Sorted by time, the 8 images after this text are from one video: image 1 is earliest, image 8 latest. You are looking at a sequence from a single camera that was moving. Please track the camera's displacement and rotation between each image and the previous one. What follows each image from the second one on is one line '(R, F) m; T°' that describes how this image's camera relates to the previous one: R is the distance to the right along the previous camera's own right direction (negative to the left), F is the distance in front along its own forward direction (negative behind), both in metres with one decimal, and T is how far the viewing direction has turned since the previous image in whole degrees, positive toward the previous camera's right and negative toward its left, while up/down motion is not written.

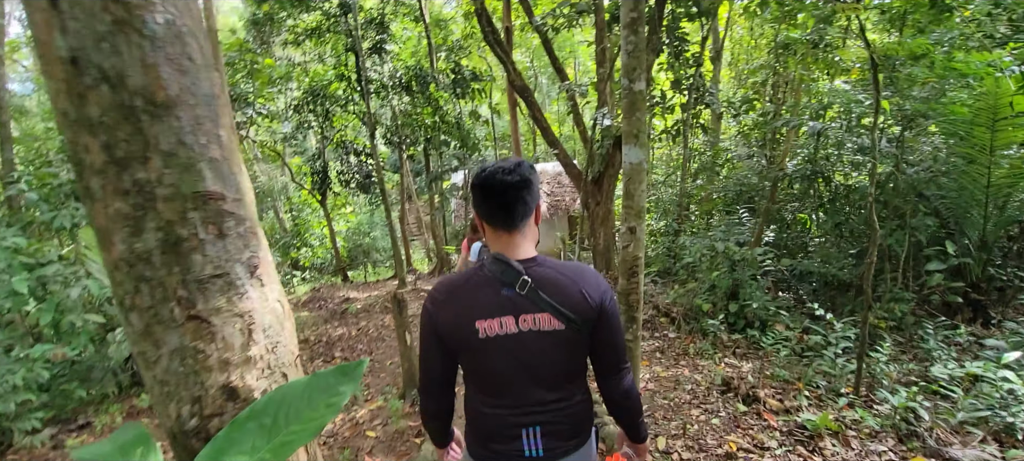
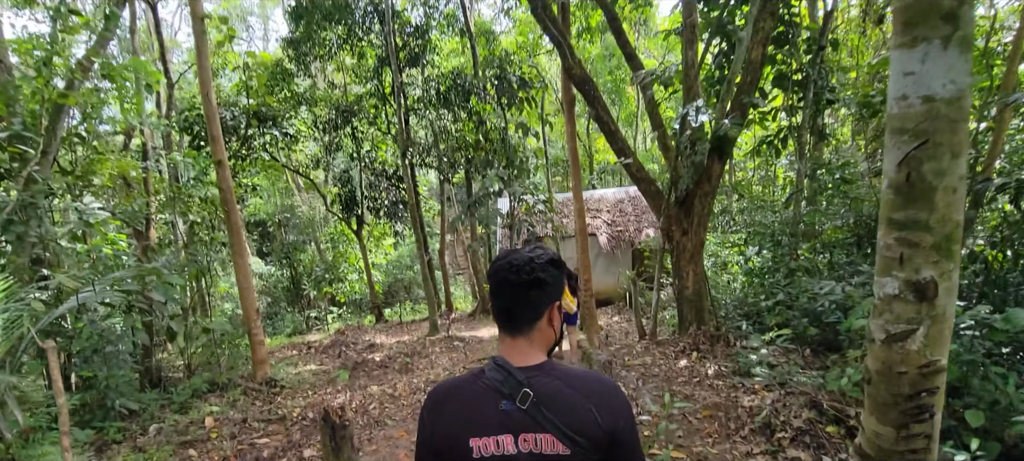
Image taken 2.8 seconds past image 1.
(0.0, +1.9) m; -6°
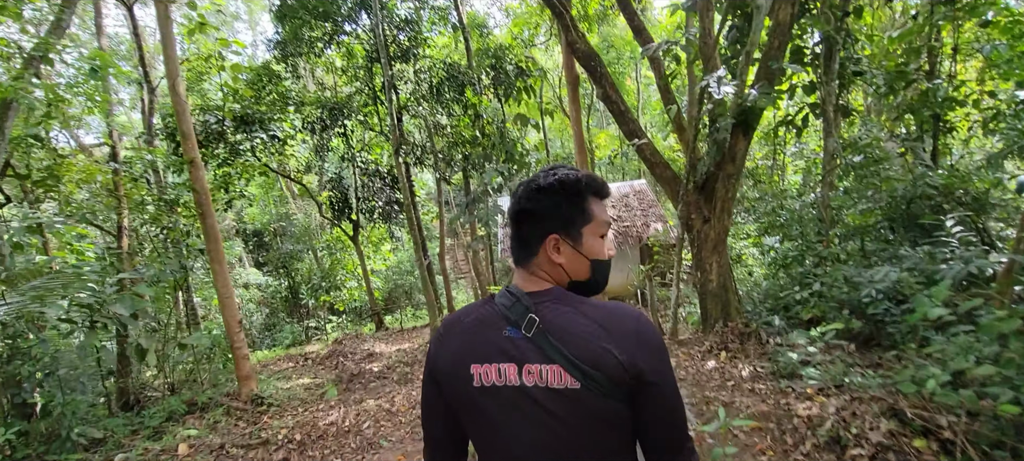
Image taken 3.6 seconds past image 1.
(0.0, +0.5) m; 0°
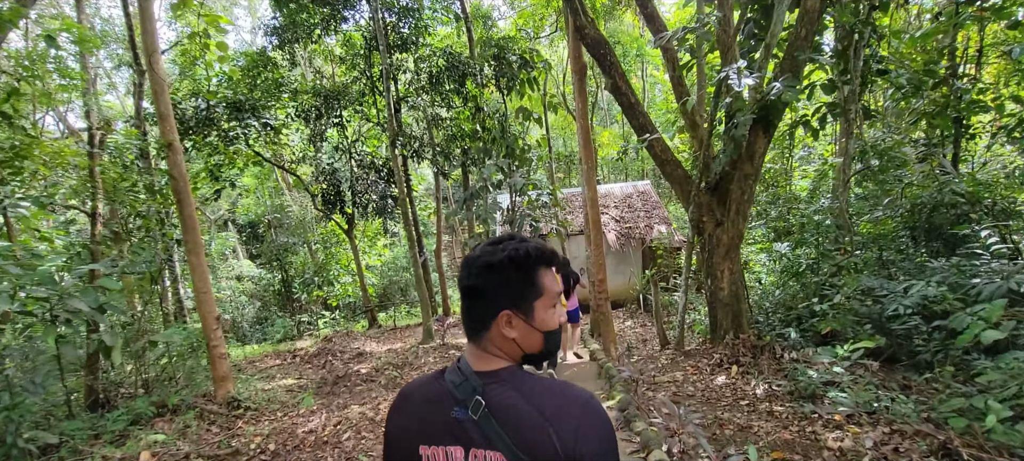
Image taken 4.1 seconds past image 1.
(0.0, +0.4) m; 0°
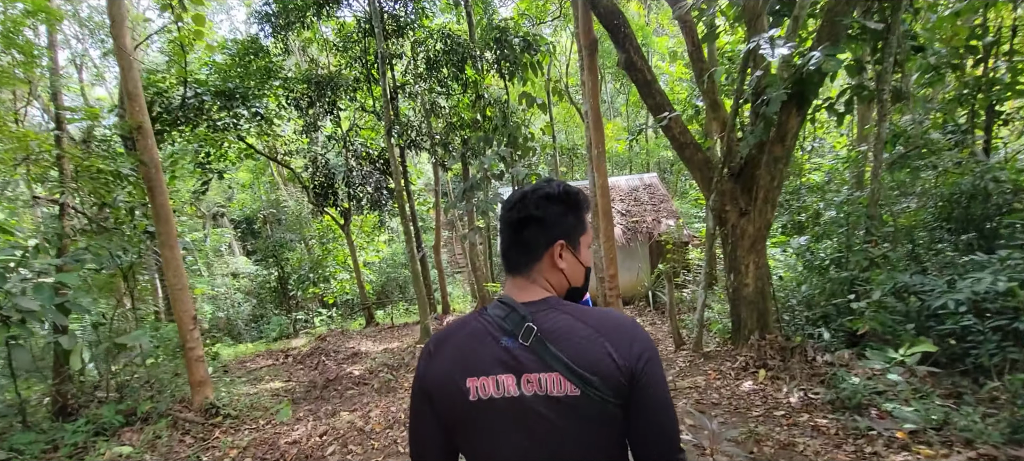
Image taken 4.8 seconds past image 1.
(0.0, +0.4) m; 0°
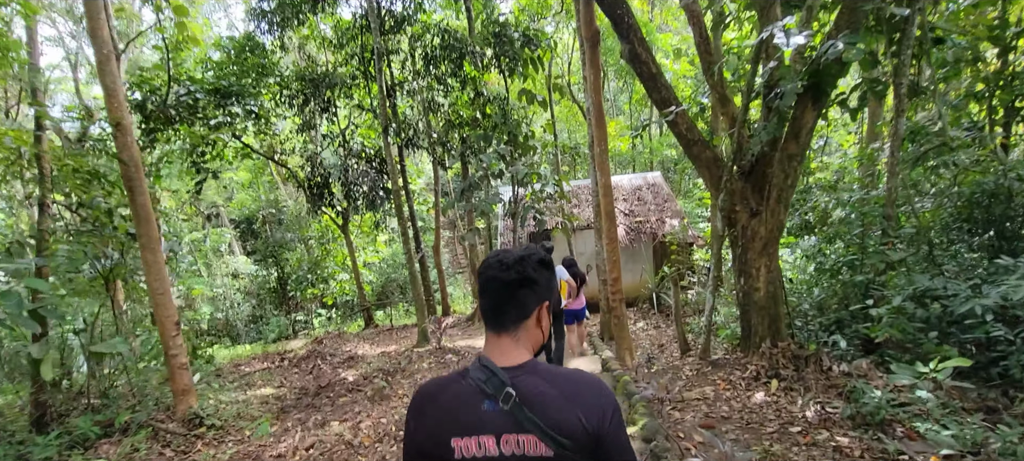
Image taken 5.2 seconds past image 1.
(0.0, +0.2) m; 0°
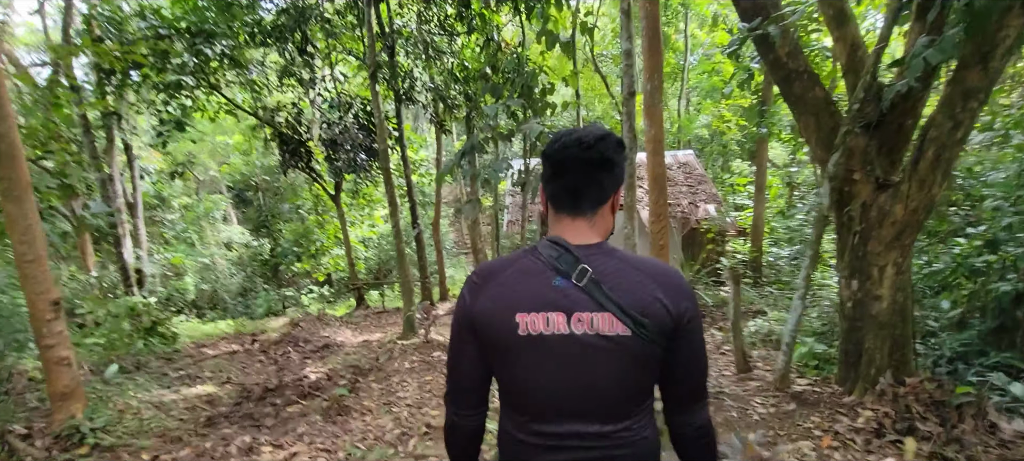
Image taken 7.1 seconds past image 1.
(0.0, +1.3) m; -1°
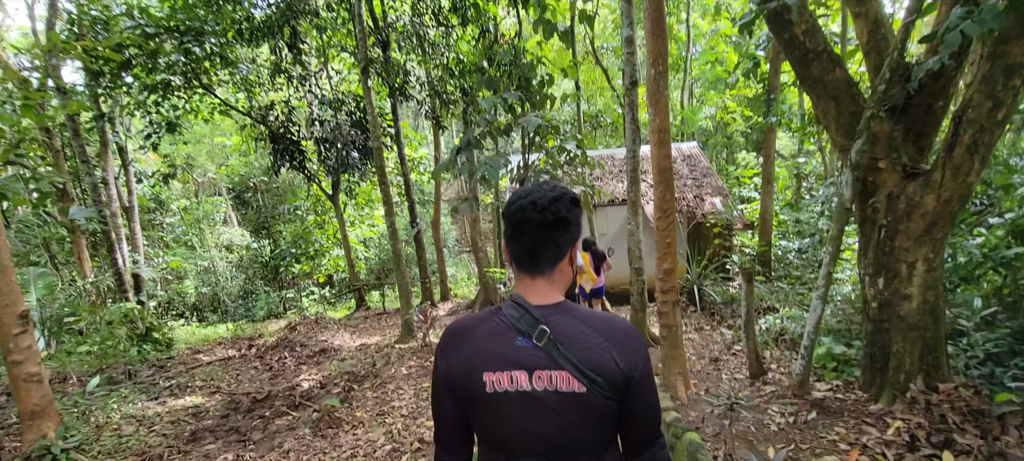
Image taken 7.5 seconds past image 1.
(+0.1, +0.2) m; 0°
